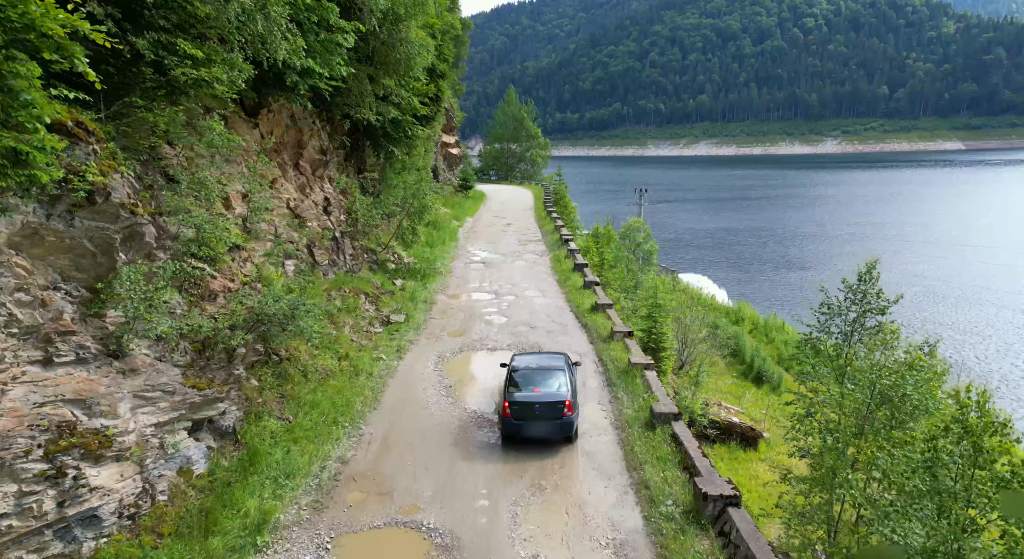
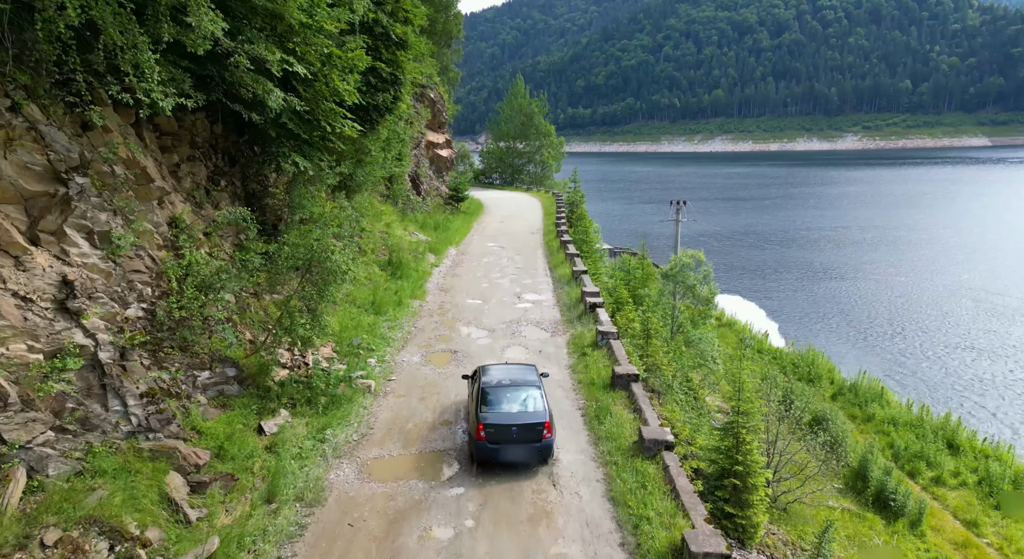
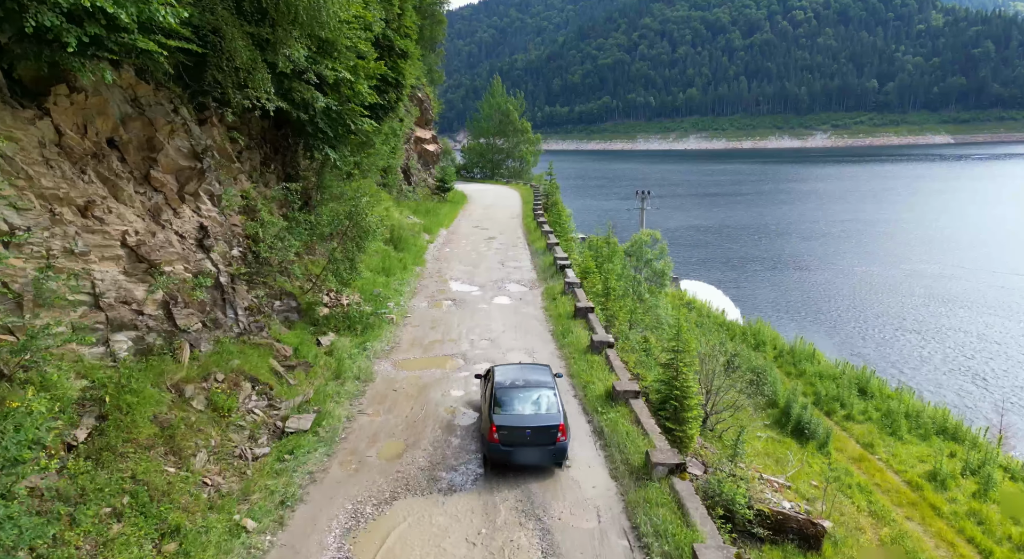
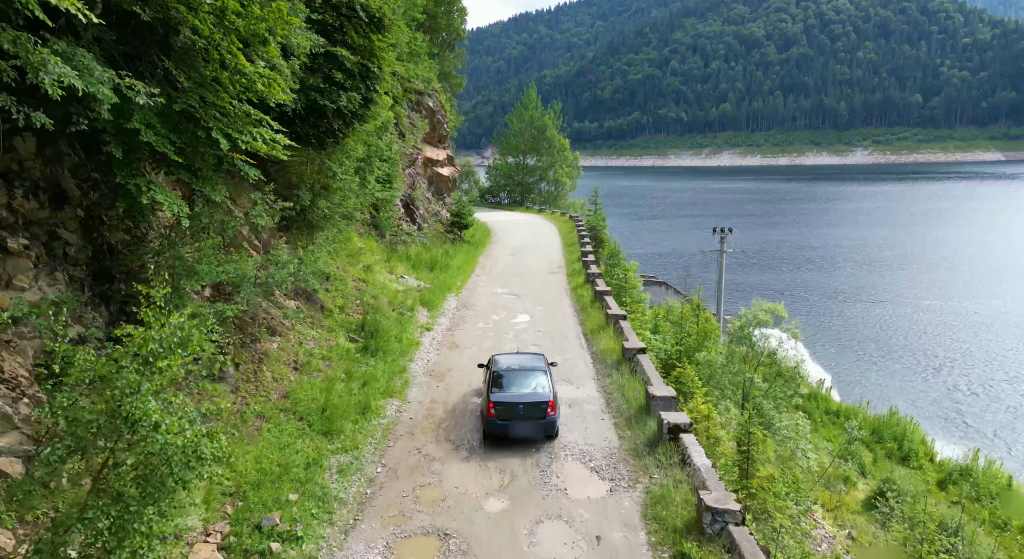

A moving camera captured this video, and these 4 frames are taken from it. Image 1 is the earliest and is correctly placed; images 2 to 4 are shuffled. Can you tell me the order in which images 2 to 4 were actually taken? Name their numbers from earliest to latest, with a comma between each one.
3, 2, 4
